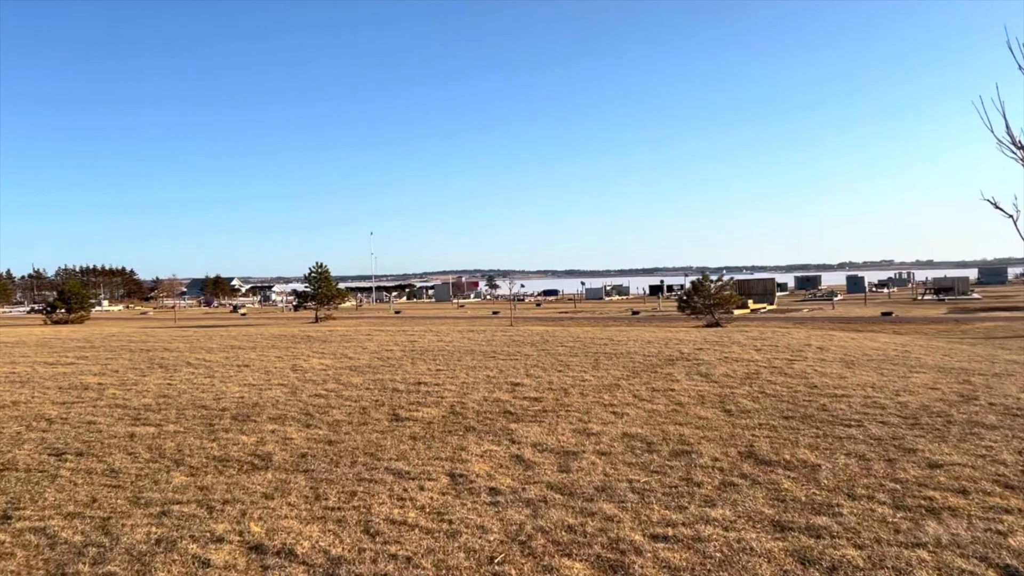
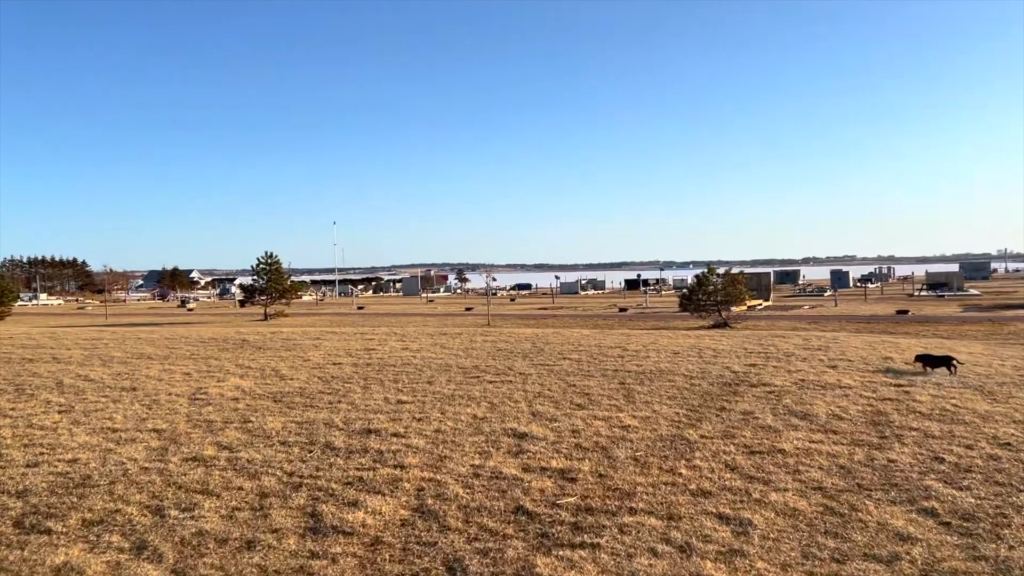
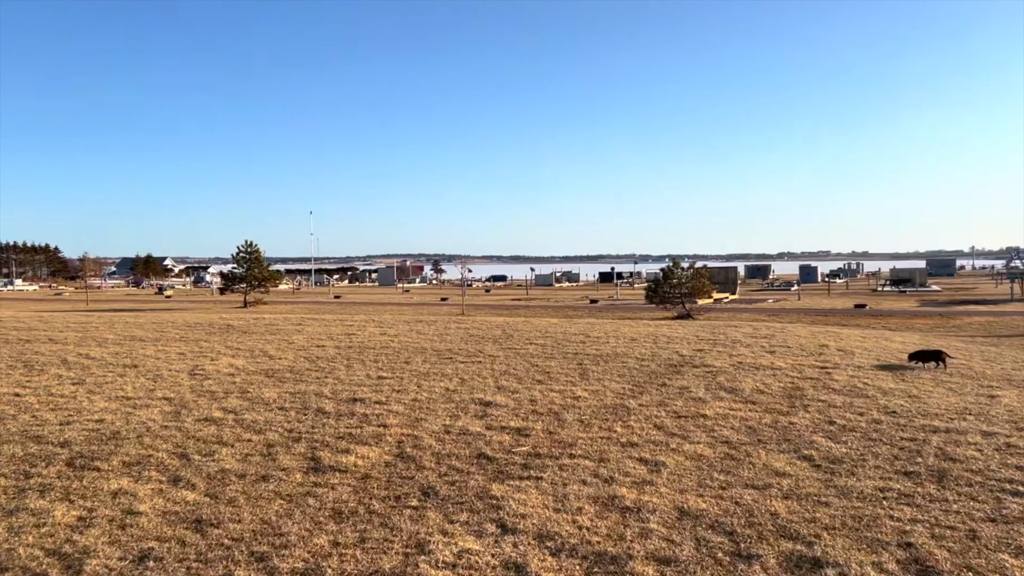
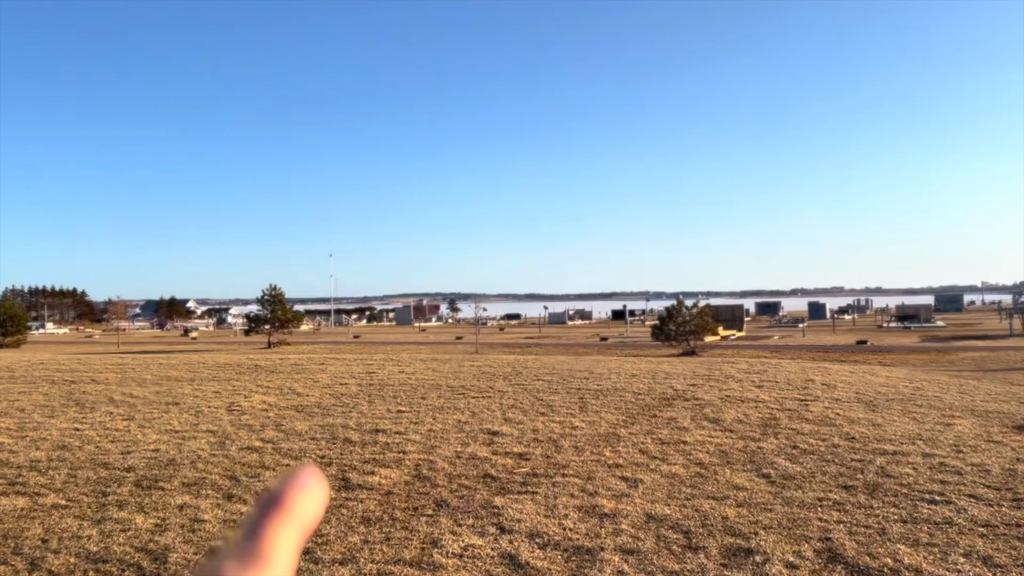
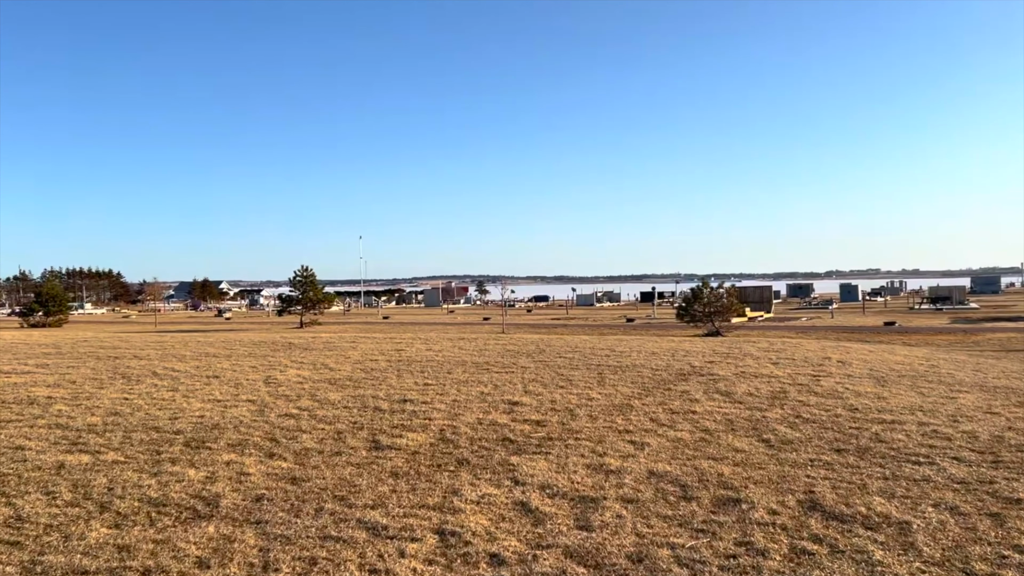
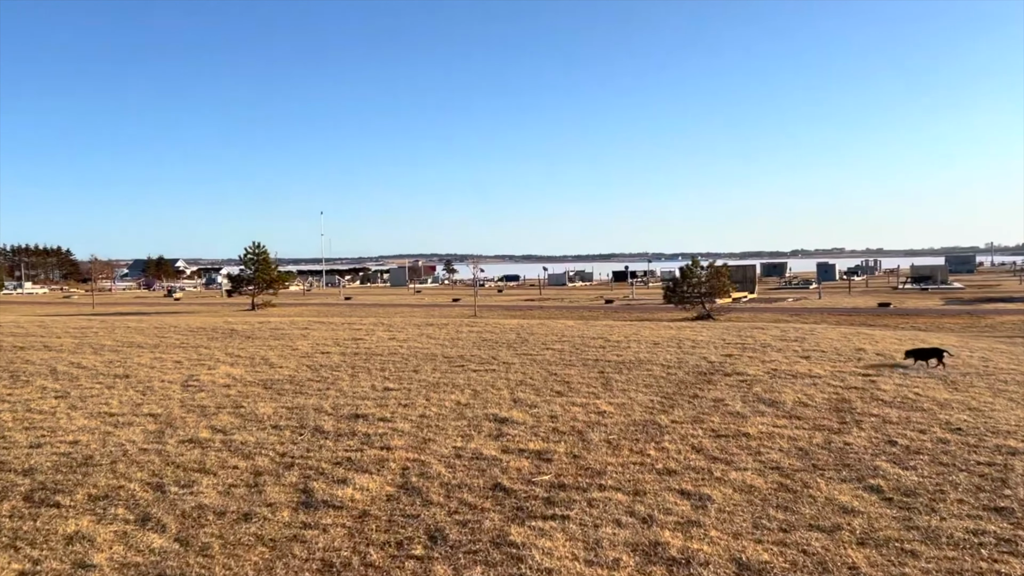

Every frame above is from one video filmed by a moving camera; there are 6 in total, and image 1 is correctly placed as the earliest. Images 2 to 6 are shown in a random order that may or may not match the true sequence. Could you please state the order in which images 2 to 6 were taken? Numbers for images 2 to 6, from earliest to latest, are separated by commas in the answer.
5, 4, 3, 6, 2
